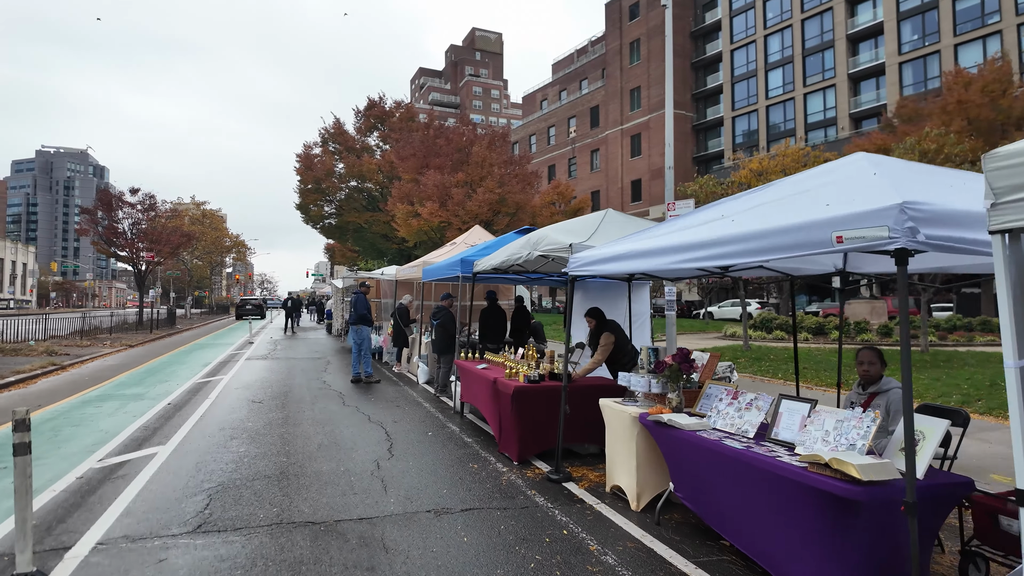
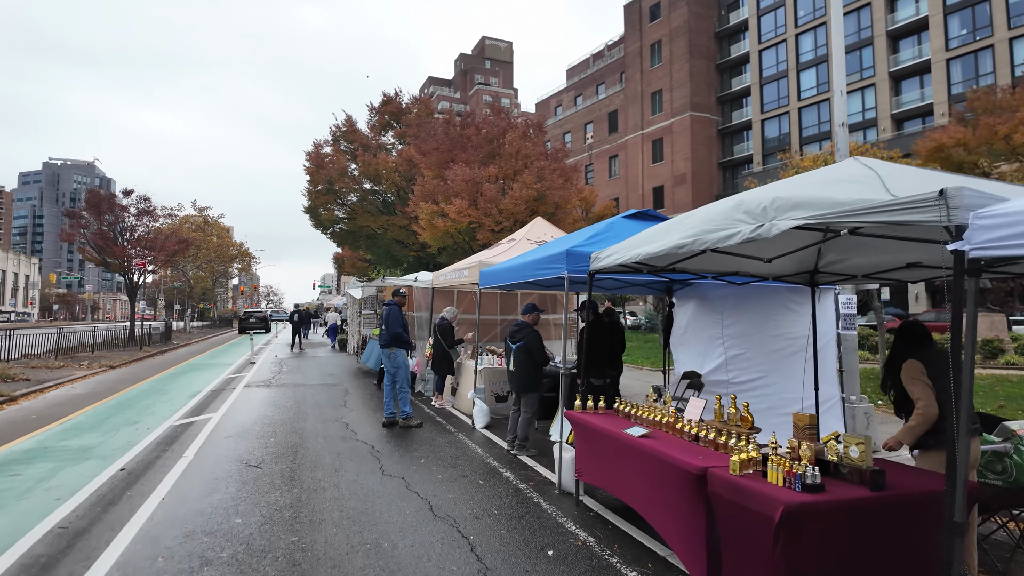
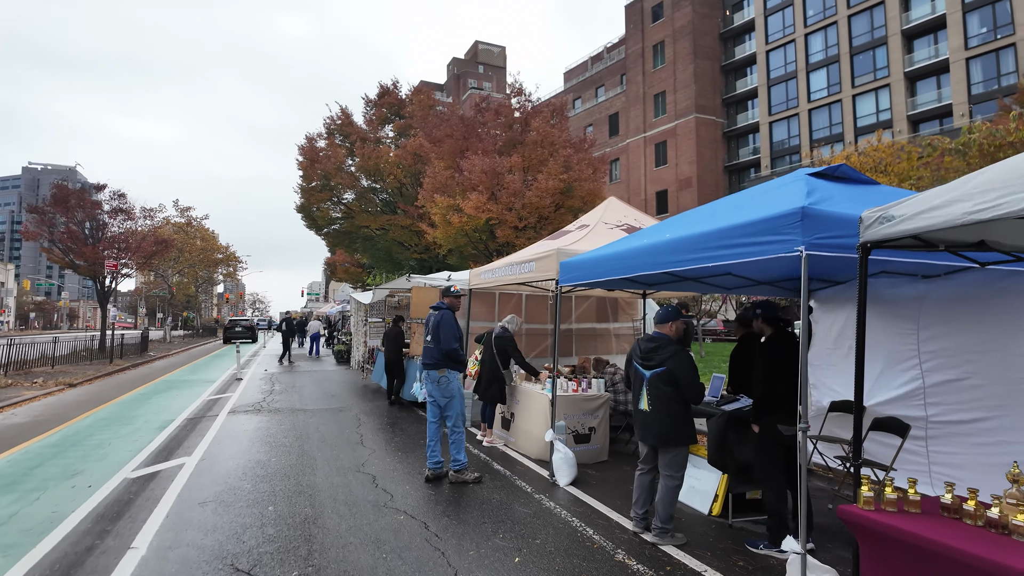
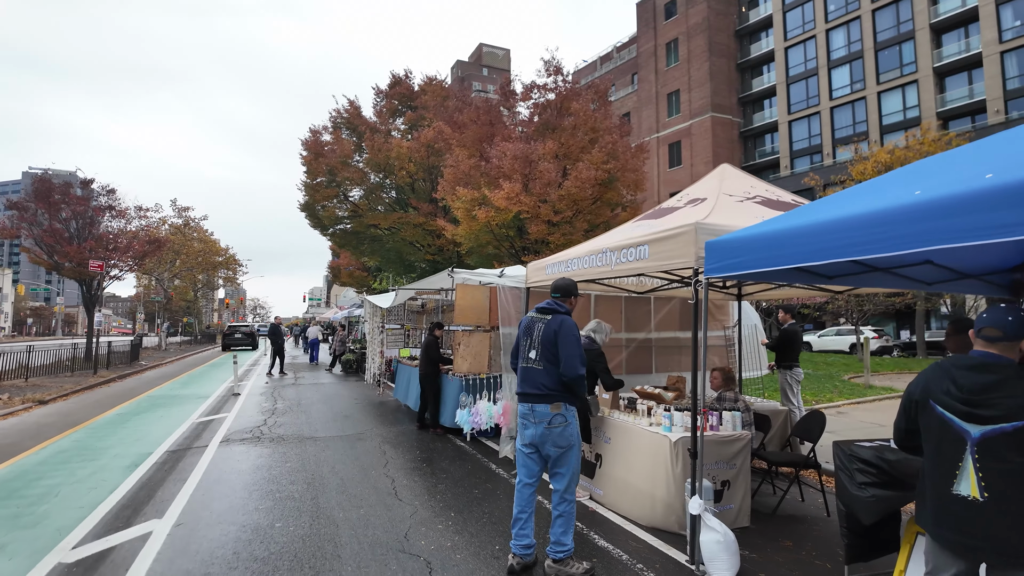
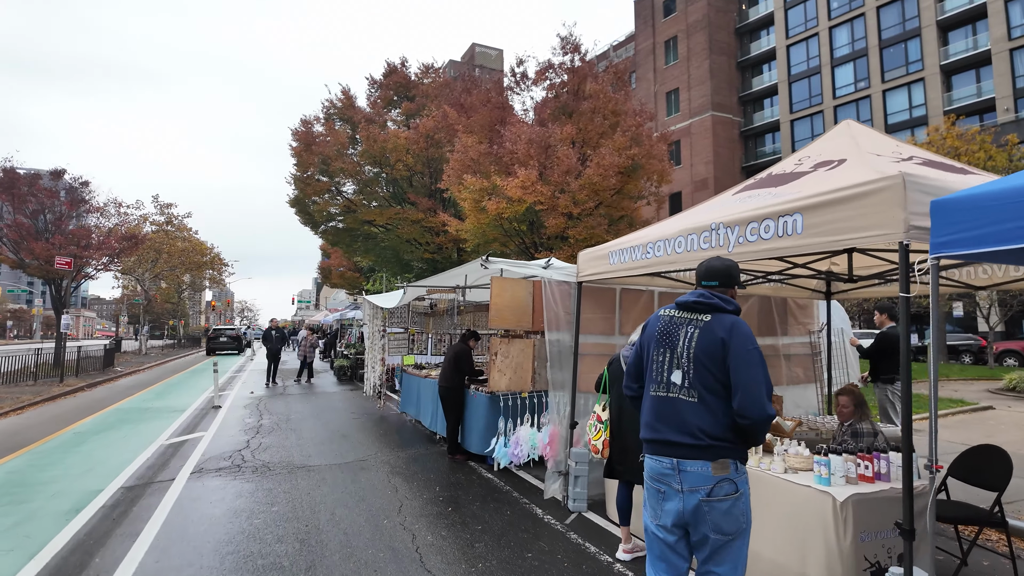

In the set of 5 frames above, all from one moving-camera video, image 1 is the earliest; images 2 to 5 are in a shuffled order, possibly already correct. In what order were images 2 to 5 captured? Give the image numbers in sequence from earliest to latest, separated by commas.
2, 3, 4, 5
